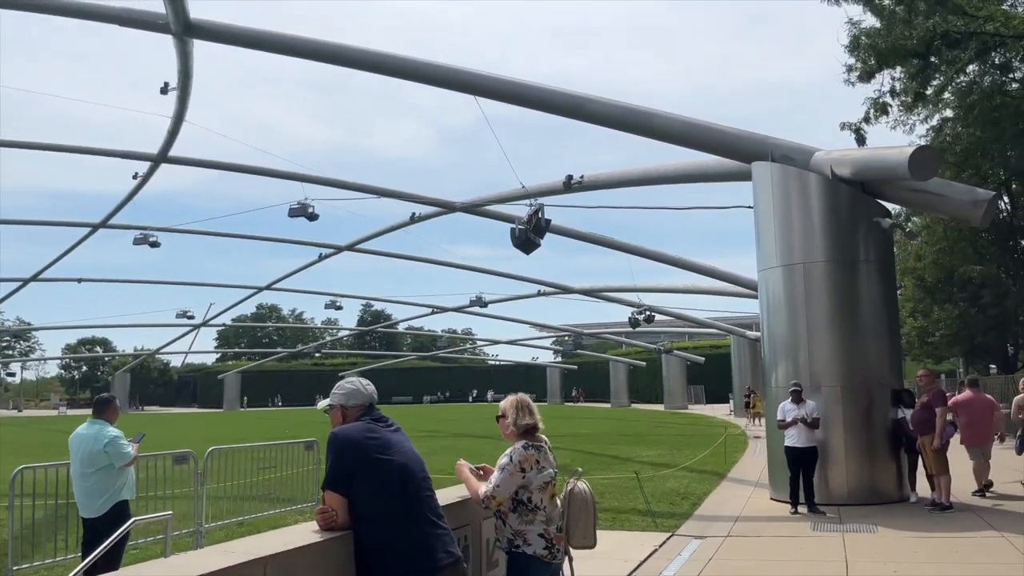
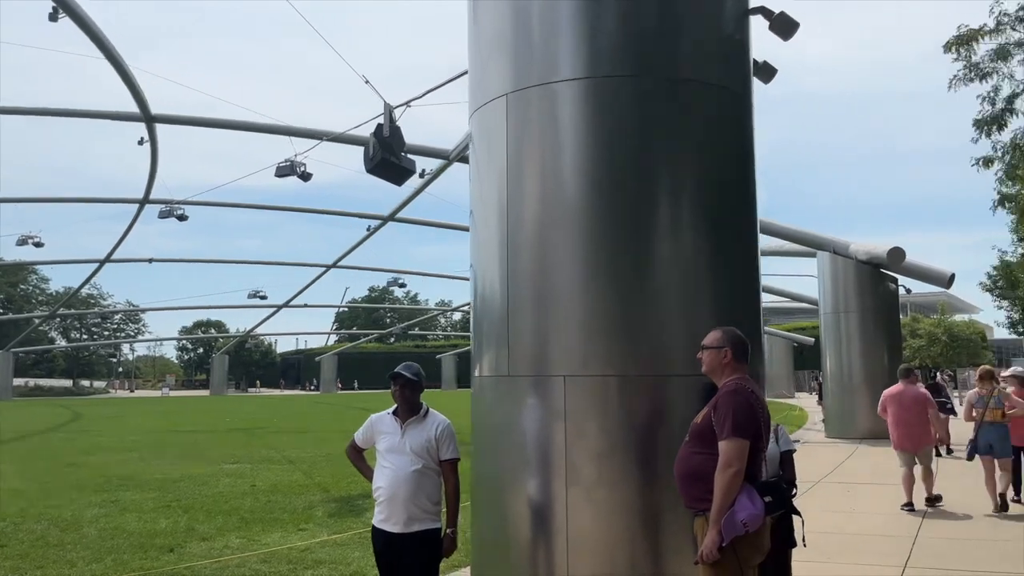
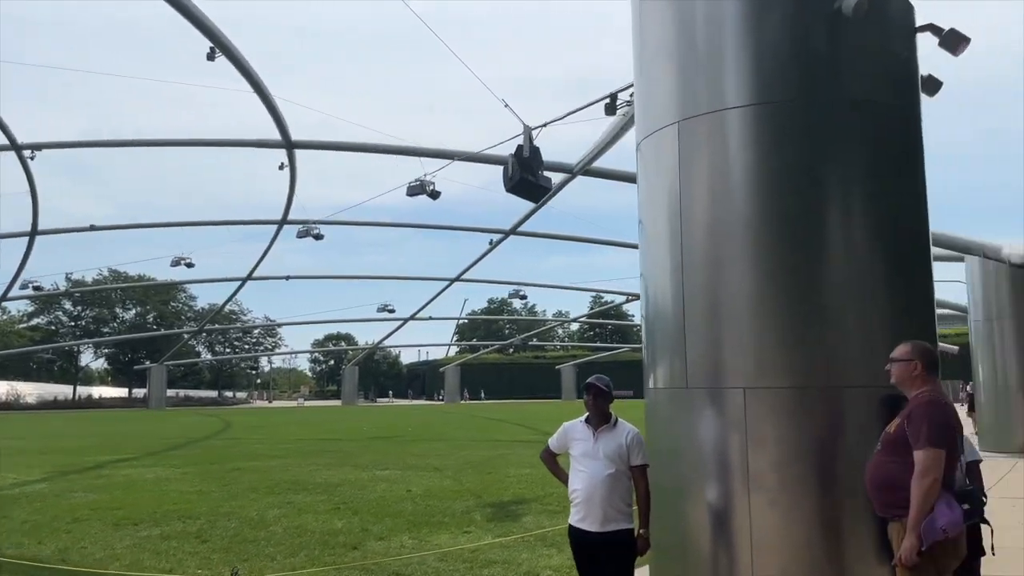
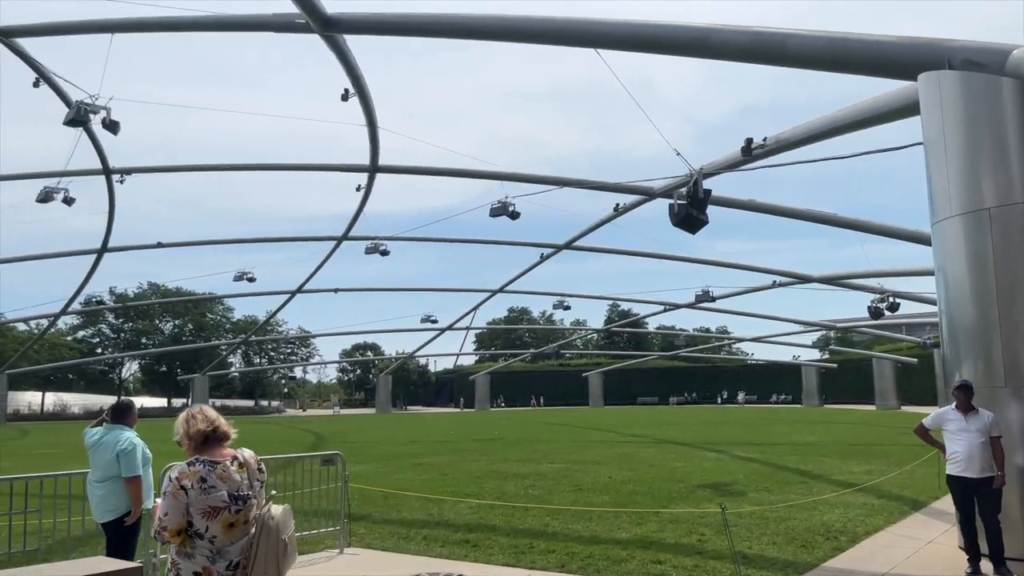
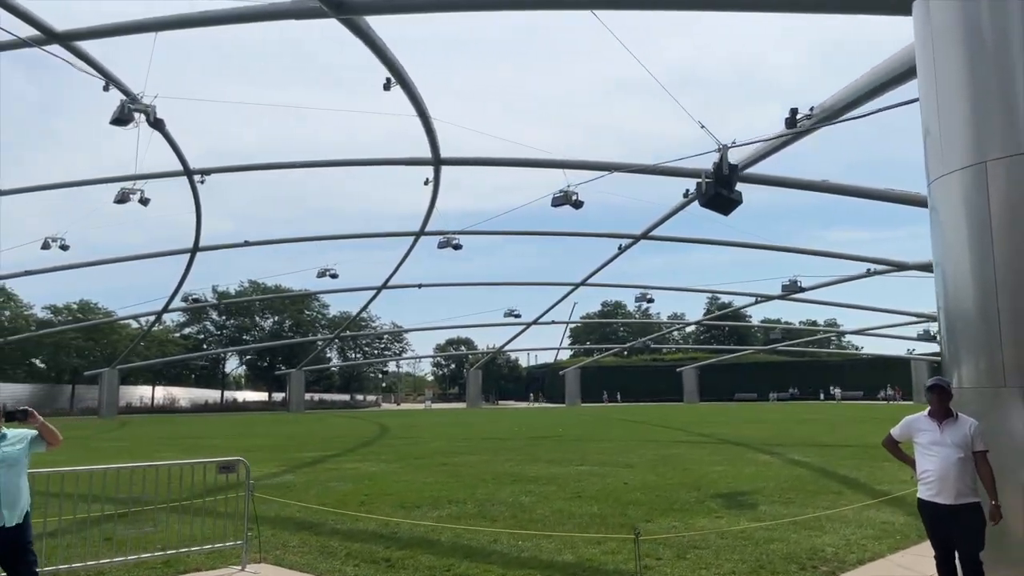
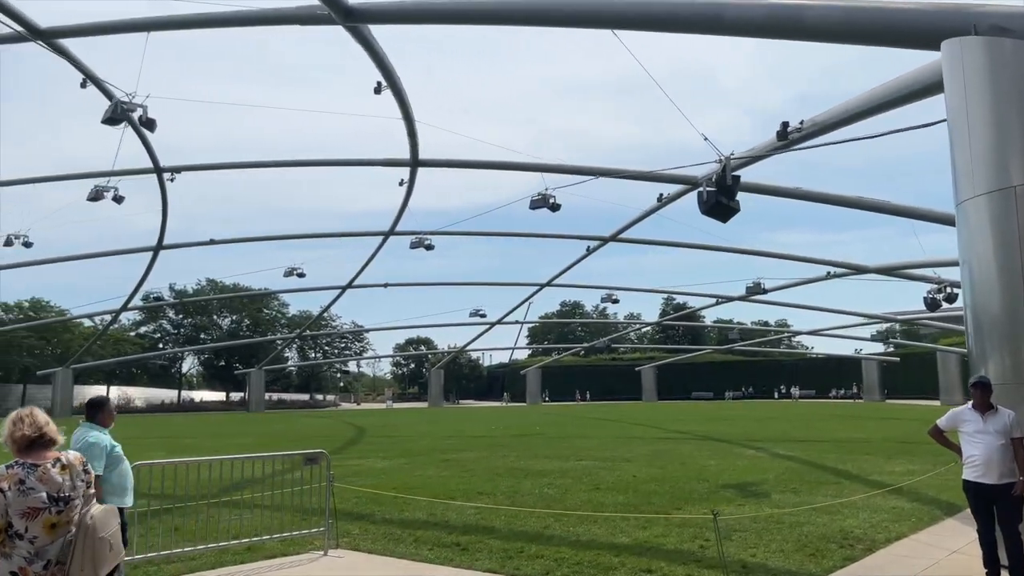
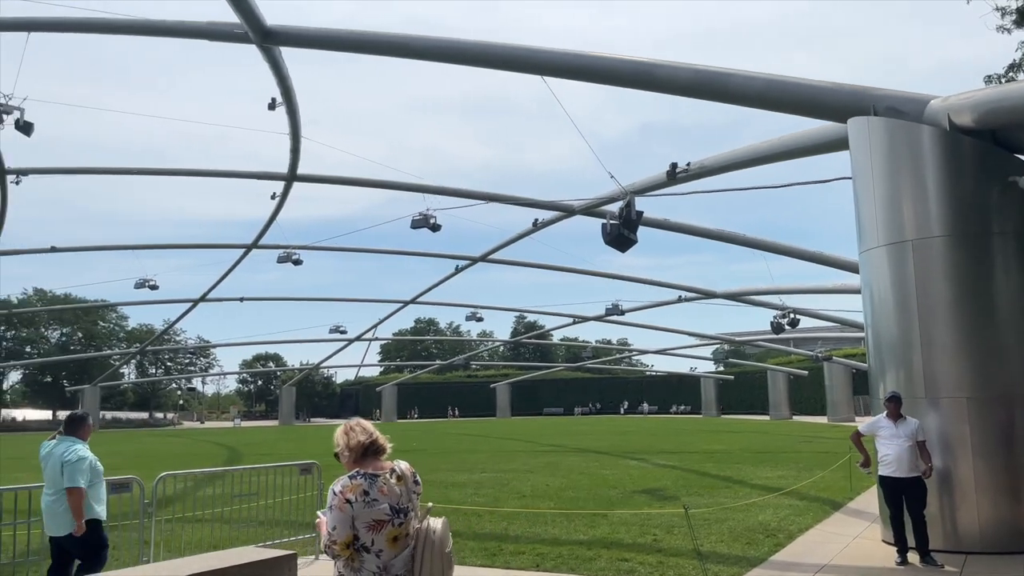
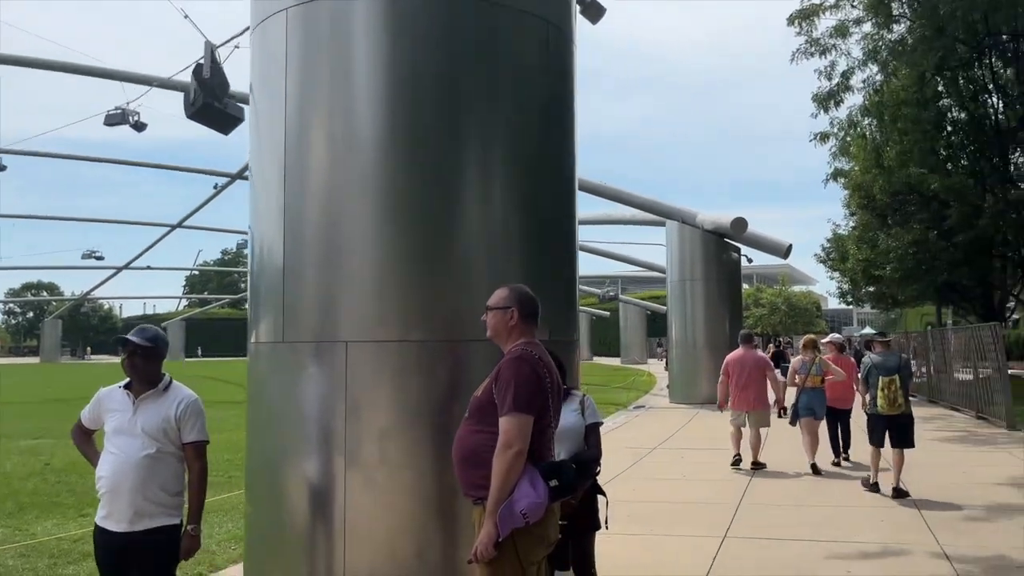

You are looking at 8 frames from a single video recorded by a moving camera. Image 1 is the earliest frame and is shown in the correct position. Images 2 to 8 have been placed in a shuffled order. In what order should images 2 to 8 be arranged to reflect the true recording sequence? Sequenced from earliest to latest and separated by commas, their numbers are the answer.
7, 4, 6, 5, 3, 2, 8
